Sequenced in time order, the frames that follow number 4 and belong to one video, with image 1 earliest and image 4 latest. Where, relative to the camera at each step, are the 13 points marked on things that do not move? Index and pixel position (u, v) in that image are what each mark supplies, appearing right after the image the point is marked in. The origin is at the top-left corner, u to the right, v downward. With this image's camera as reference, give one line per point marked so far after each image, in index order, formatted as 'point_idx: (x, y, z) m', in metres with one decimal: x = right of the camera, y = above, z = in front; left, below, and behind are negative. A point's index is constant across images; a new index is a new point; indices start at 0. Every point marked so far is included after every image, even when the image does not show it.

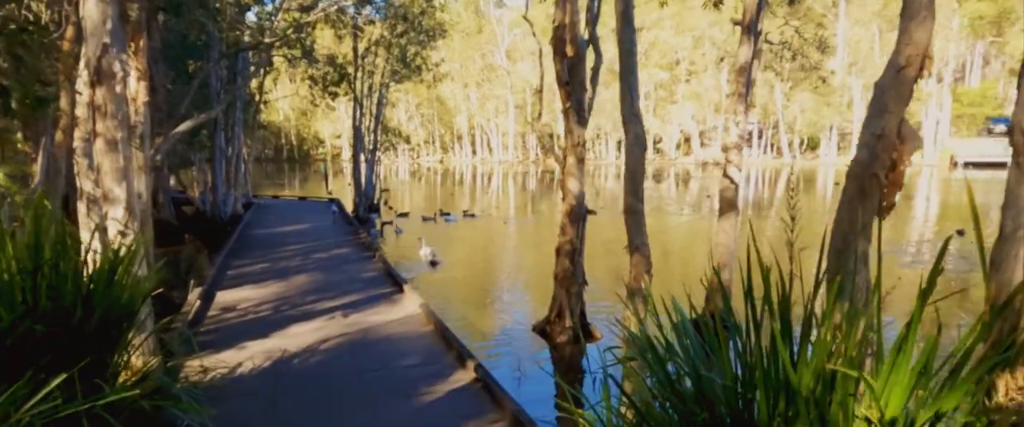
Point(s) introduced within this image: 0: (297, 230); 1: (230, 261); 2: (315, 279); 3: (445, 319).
0: (-4.8, -0.4, +16.5) m
1: (-4.2, -0.7, +10.9) m
2: (-2.6, -0.9, +9.7) m
3: (-1.5, -2.1, +15.4) m
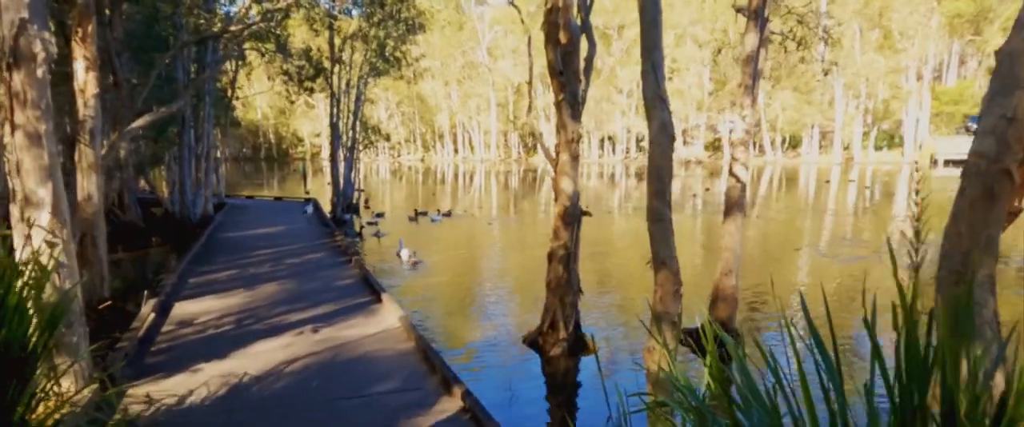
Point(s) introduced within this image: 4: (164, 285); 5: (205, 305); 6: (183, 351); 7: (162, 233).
0: (-5.2, -0.4, +15.7) m
1: (-4.3, -0.7, +10.1) m
2: (-2.7, -0.9, +8.9) m
3: (-1.8, -2.1, +14.6) m
4: (-3.9, -0.8, +8.4) m
5: (-3.2, -1.0, +7.8) m
6: (-2.7, -1.1, +6.1) m
7: (-8.0, -0.5, +17.1) m
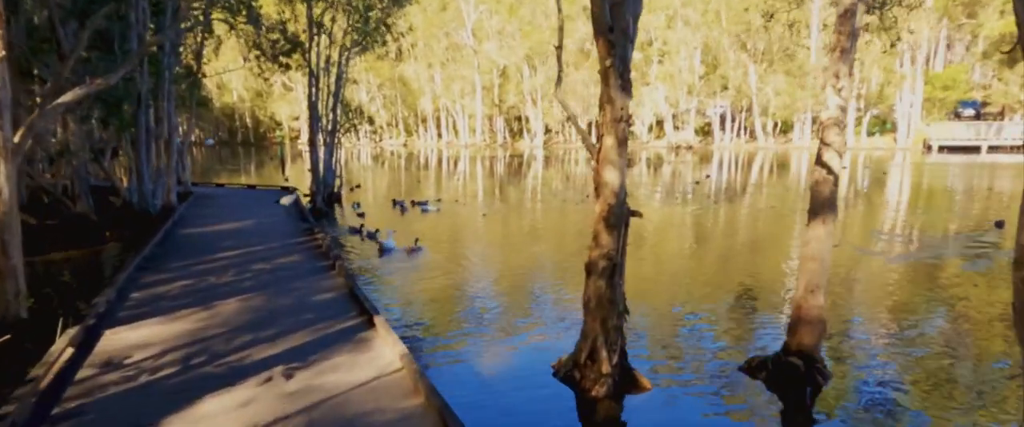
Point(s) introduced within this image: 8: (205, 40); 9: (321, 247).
0: (-5.1, -0.3, +13.8) m
1: (-4.2, -0.7, +8.3) m
2: (-2.5, -0.9, +7.1) m
3: (-1.7, -2.0, +12.9) m
4: (-3.7, -0.8, +6.6) m
5: (-3.0, -1.0, +6.0) m
6: (-2.4, -1.2, +4.4) m
7: (-8.0, -0.3, +15.2) m
8: (-8.0, +4.5, +19.4) m
9: (-2.7, -0.5, +10.6) m
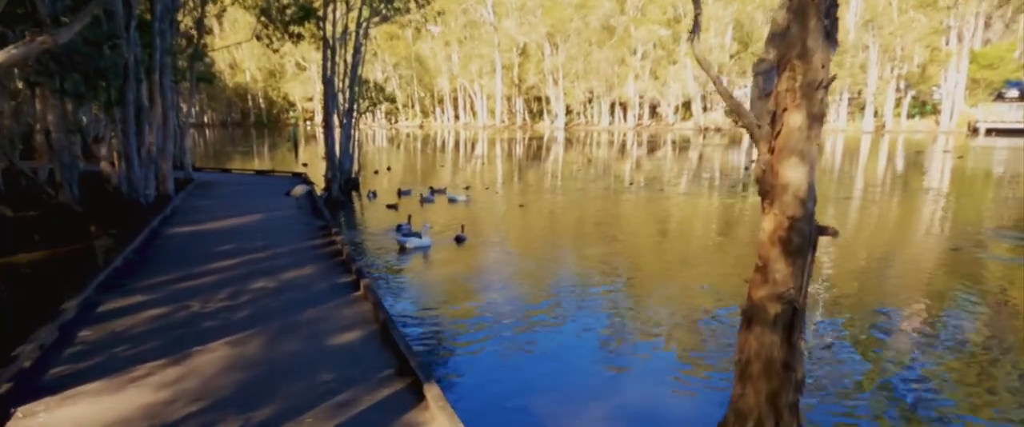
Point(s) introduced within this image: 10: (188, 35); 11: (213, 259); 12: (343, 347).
0: (-4.3, -0.1, +11.8) m
1: (-3.5, -0.7, +6.3) m
2: (-1.8, -0.9, +5.1) m
3: (-0.9, -1.9, +10.9) m
4: (-3.0, -0.9, +4.6) m
5: (-2.3, -1.0, +4.0) m
6: (-1.8, -1.3, +2.3) m
7: (-7.2, -0.1, +13.3) m
8: (-7.1, +4.8, +17.3) m
9: (-2.0, -0.4, +8.5) m
10: (-8.1, +4.4, +19.0) m
11: (-3.5, -0.5, +8.8) m
12: (-1.1, -0.9, +5.3) m
